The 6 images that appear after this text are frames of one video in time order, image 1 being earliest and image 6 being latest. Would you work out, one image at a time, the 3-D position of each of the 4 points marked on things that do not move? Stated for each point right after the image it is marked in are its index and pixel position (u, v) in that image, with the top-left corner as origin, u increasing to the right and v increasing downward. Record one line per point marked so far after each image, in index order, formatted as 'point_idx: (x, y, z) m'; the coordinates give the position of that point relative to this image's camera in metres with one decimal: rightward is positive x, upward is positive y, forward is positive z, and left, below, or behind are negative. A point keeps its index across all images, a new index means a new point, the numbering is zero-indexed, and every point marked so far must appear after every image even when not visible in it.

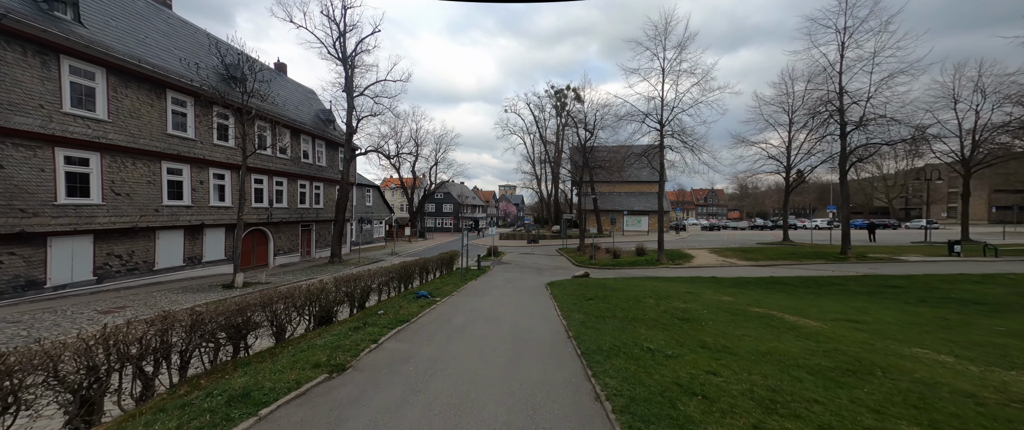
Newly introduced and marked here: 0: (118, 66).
0: (-15.9, +6.0, +14.2) m
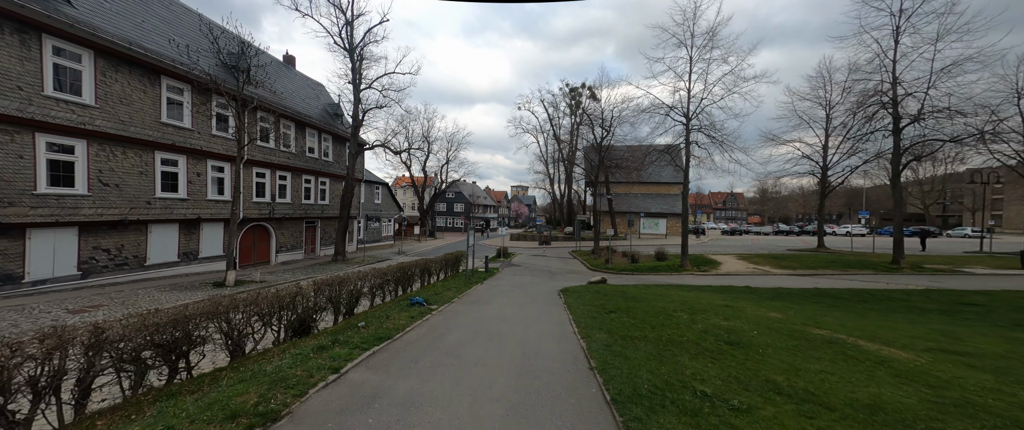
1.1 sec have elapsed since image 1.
0: (-15.4, +6.4, +13.4) m
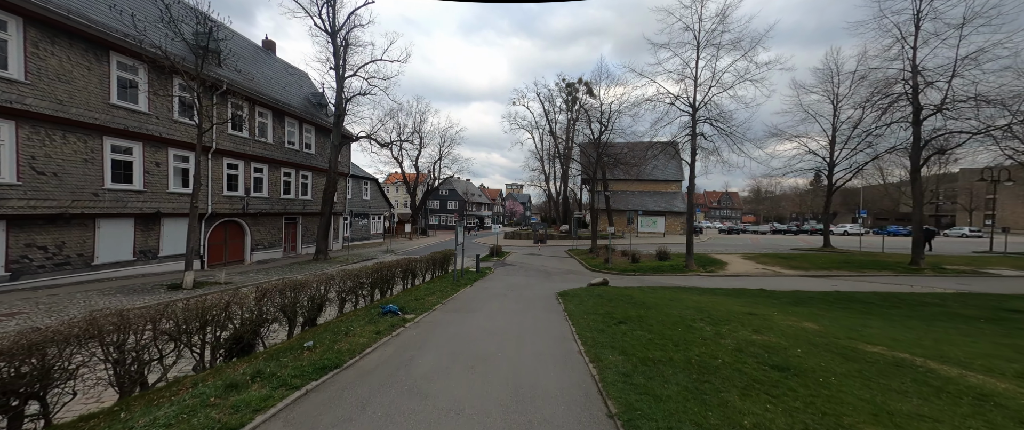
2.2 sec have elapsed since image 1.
0: (-15.6, +6.6, +11.6) m
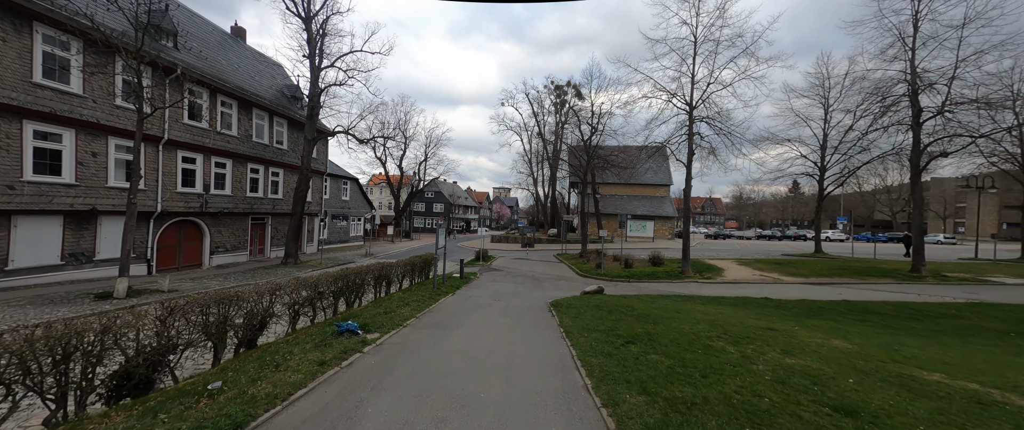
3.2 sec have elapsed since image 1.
0: (-15.9, +6.7, +9.8) m
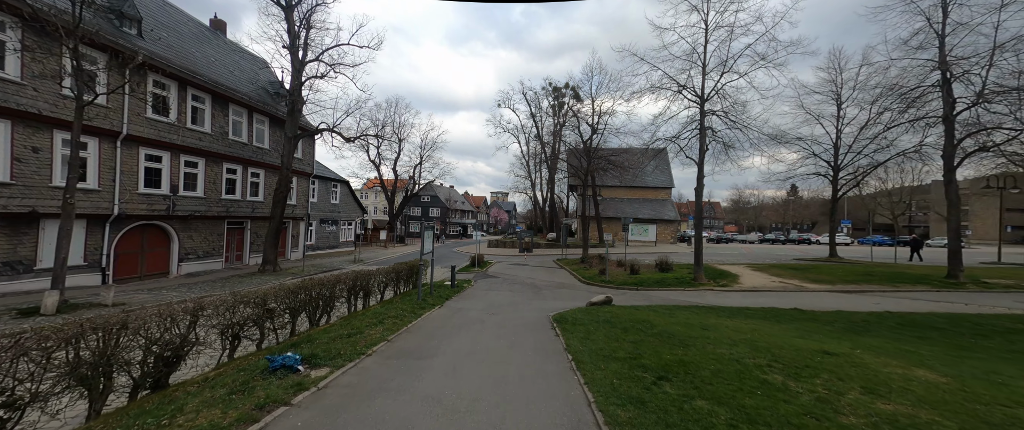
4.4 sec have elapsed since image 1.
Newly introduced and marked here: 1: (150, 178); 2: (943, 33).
0: (-16.0, +6.7, +8.2) m
1: (-16.7, +1.7, +16.2) m
2: (+19.6, +8.3, +15.9) m
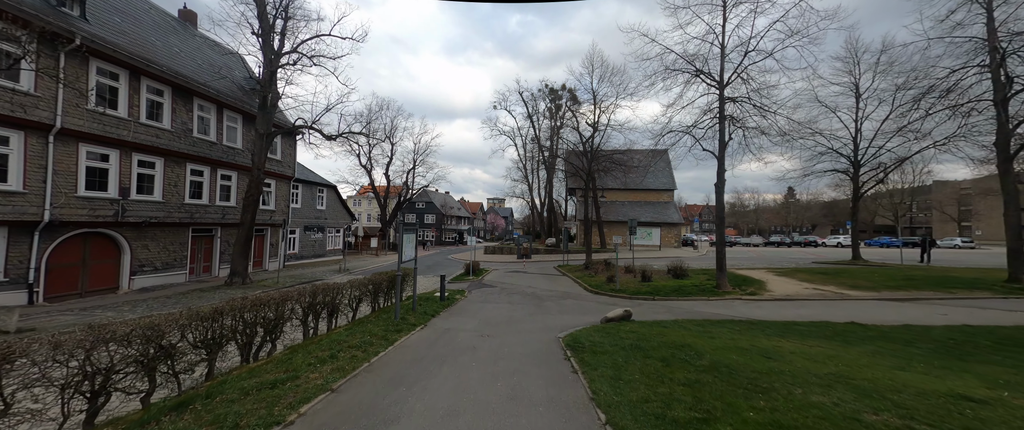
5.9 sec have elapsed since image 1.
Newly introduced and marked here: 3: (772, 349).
0: (-16.1, +6.6, +6.2) m
1: (-16.8, +1.5, +14.1) m
2: (+19.4, +8.5, +14.2) m
3: (+5.3, -2.6, +7.0) m
